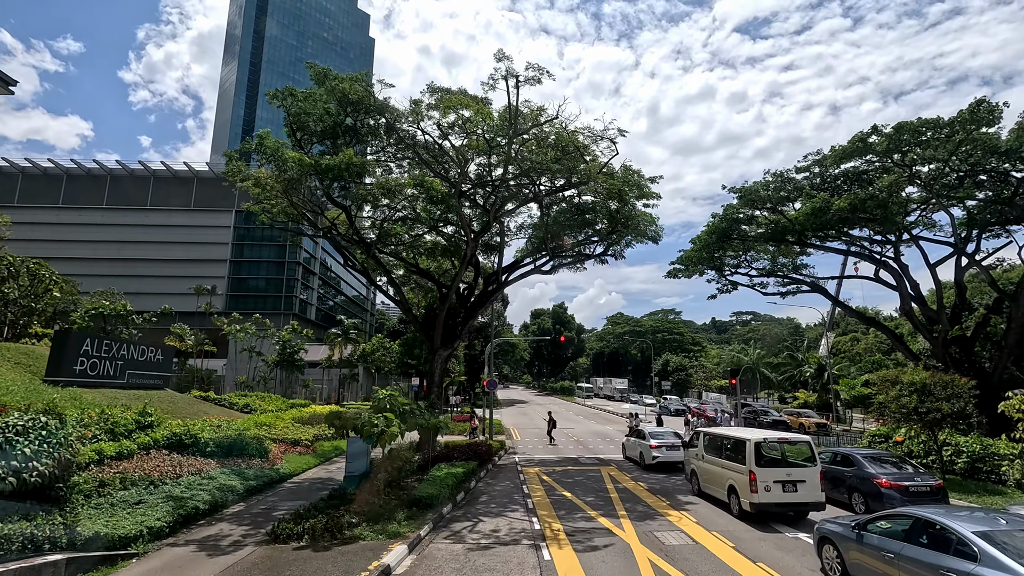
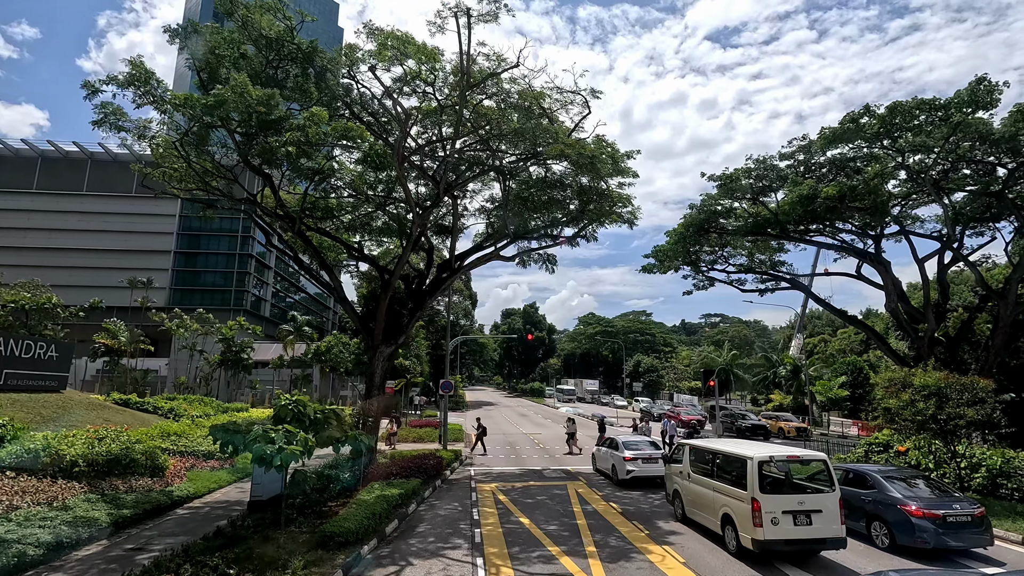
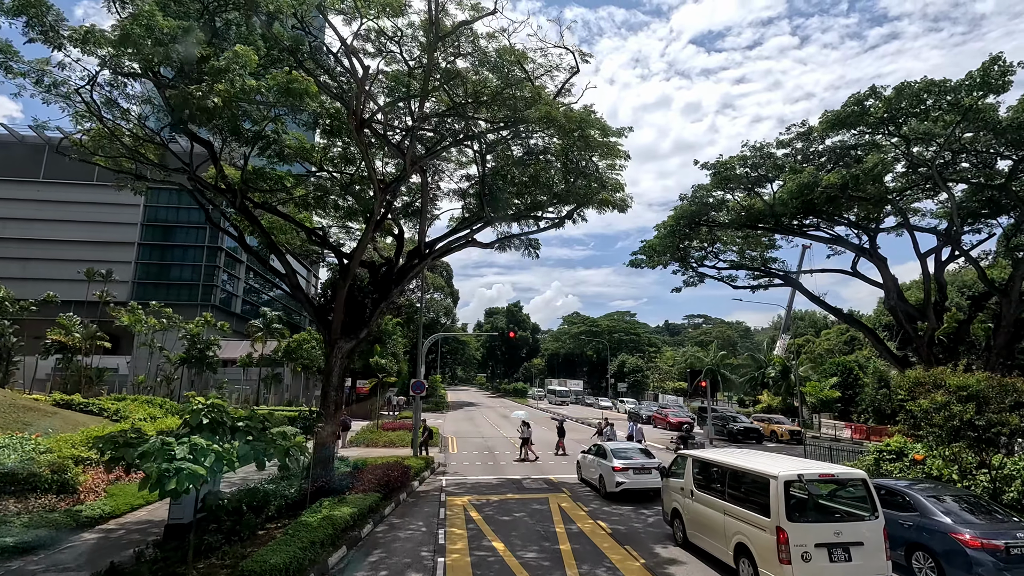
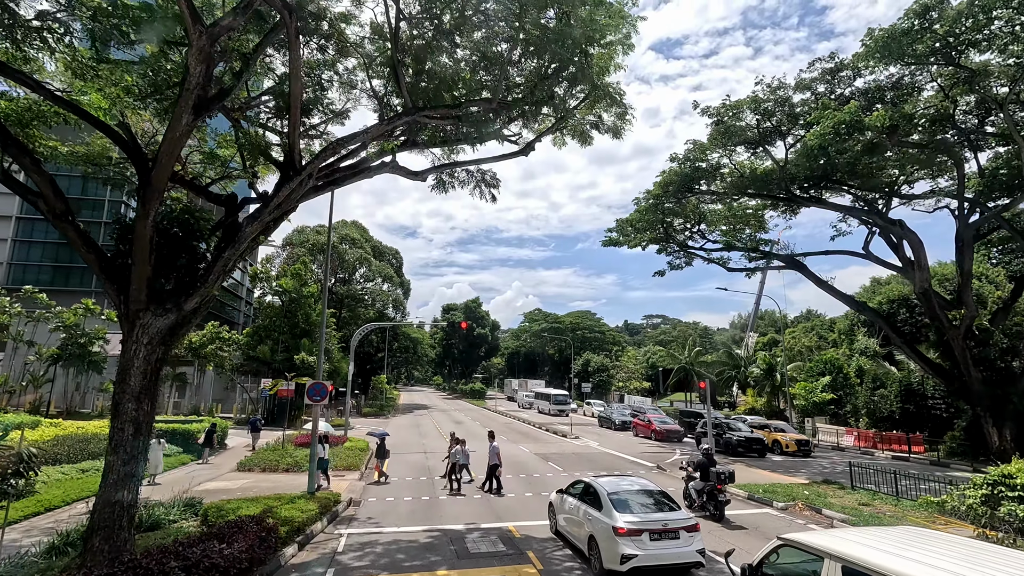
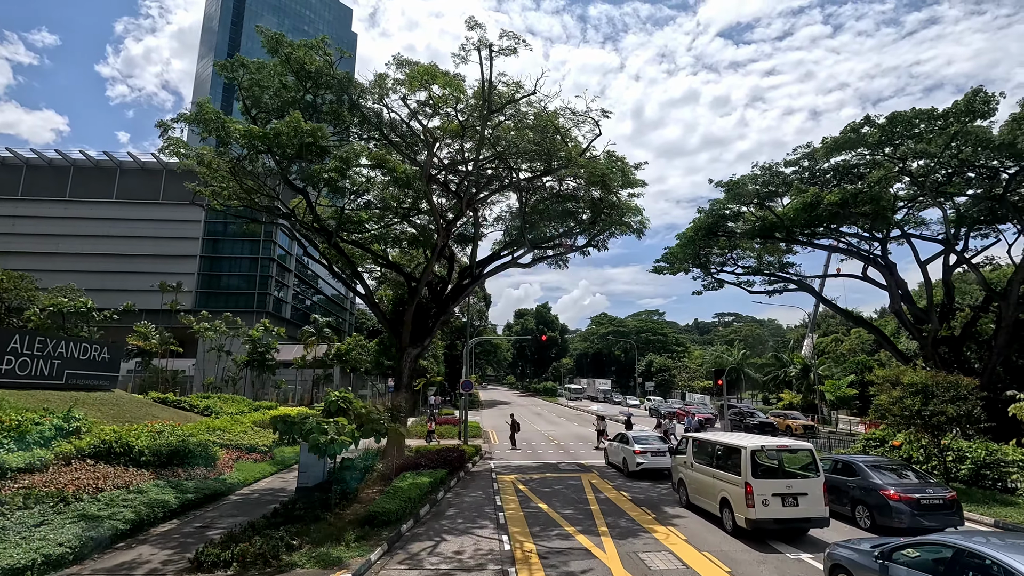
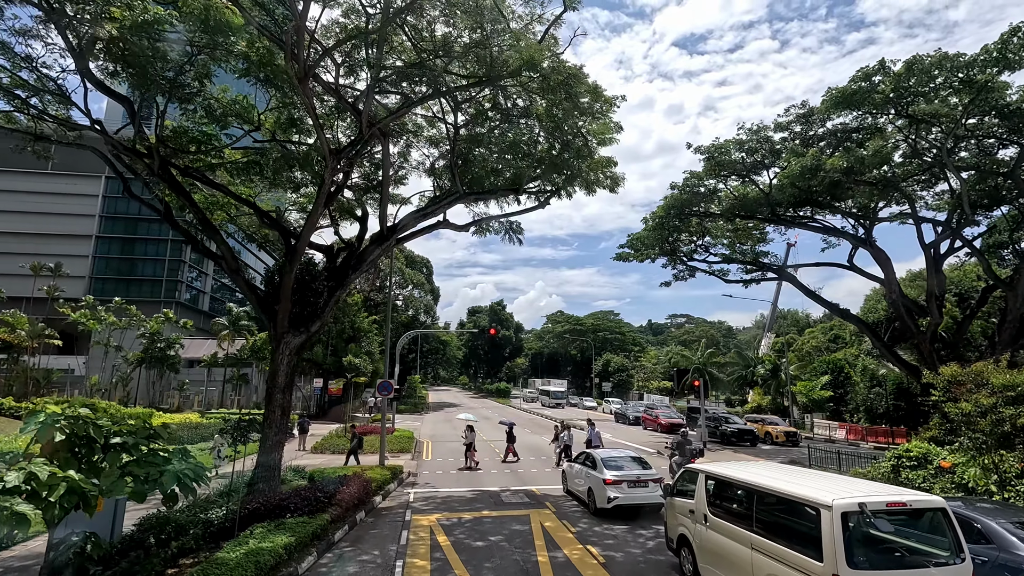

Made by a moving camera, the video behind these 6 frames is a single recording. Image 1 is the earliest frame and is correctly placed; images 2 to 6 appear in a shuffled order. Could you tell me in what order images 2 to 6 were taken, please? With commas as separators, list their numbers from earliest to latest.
5, 2, 3, 6, 4
